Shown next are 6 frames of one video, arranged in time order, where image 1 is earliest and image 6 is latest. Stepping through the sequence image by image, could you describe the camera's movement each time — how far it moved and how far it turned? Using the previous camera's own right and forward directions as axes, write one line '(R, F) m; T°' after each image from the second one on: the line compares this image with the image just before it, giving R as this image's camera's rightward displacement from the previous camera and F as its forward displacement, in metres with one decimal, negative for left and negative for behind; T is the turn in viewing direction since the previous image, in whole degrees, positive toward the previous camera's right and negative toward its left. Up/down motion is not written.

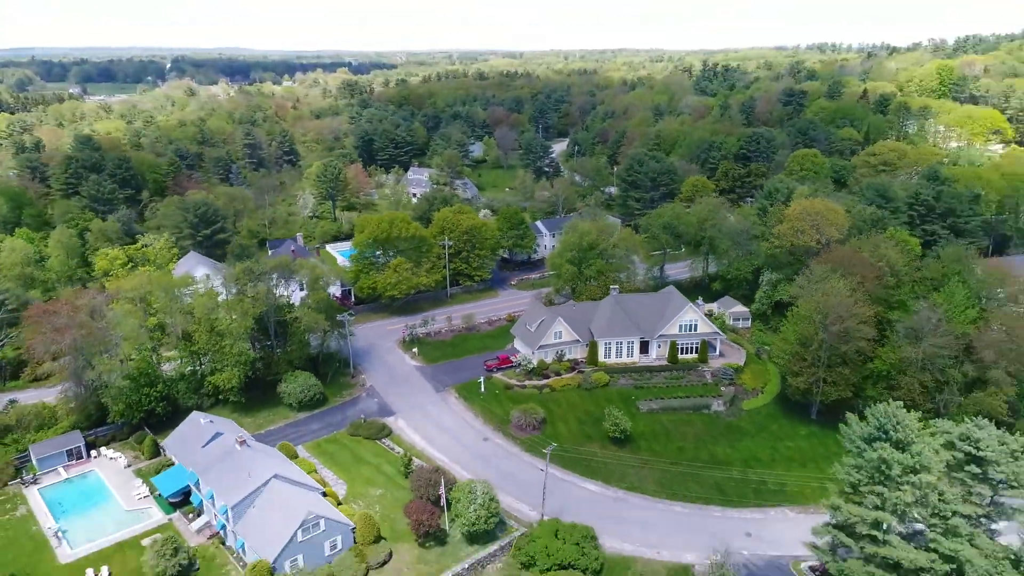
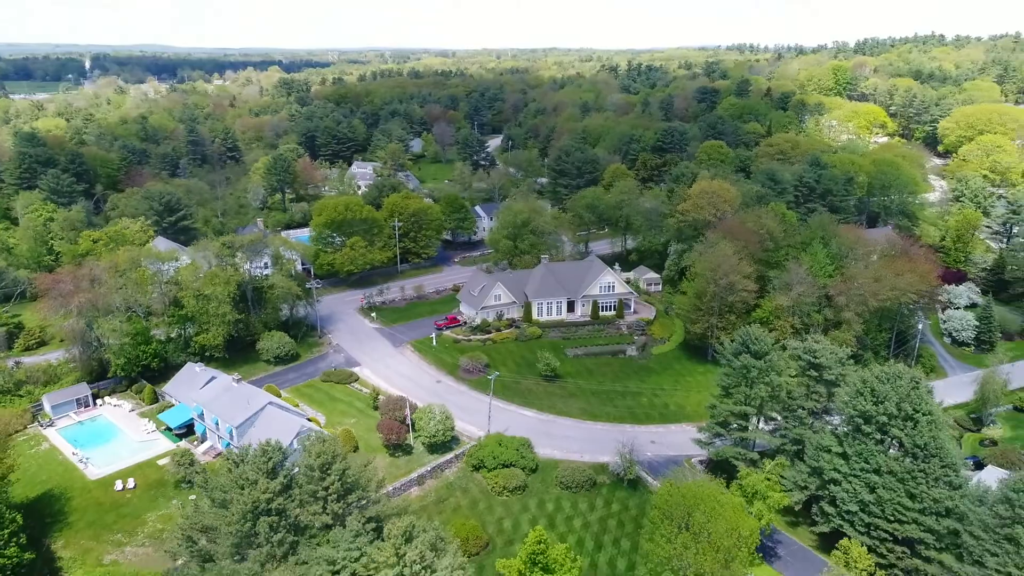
(-0.5, -6.8) m; +5°
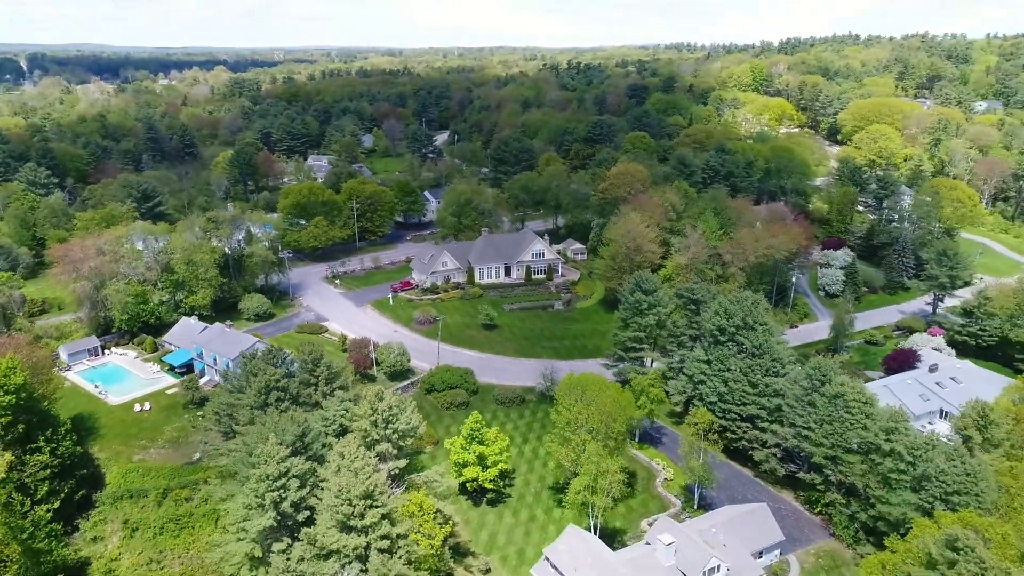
(+0.6, -8.4) m; +4°
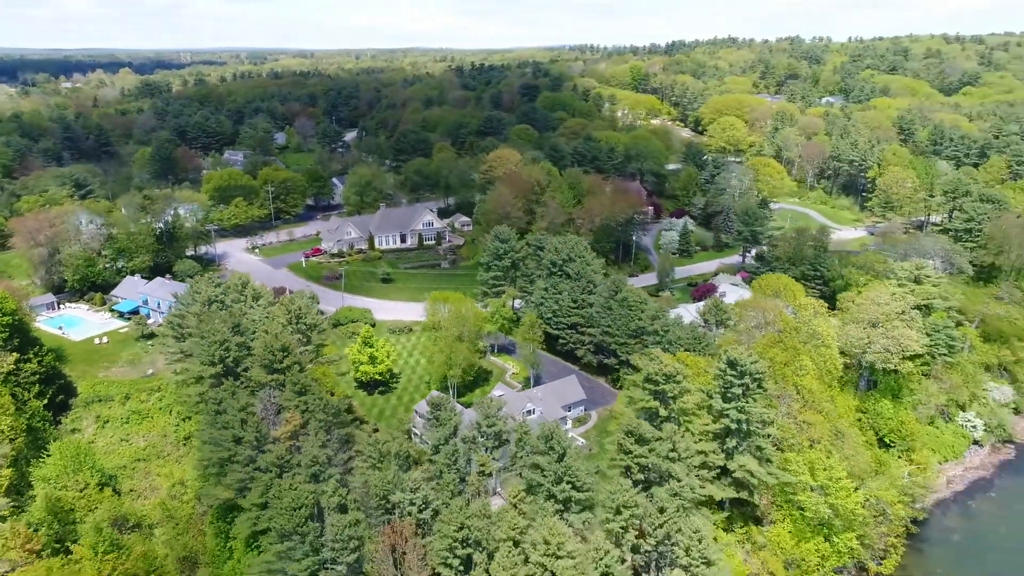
(+2.7, -12.2) m; +6°
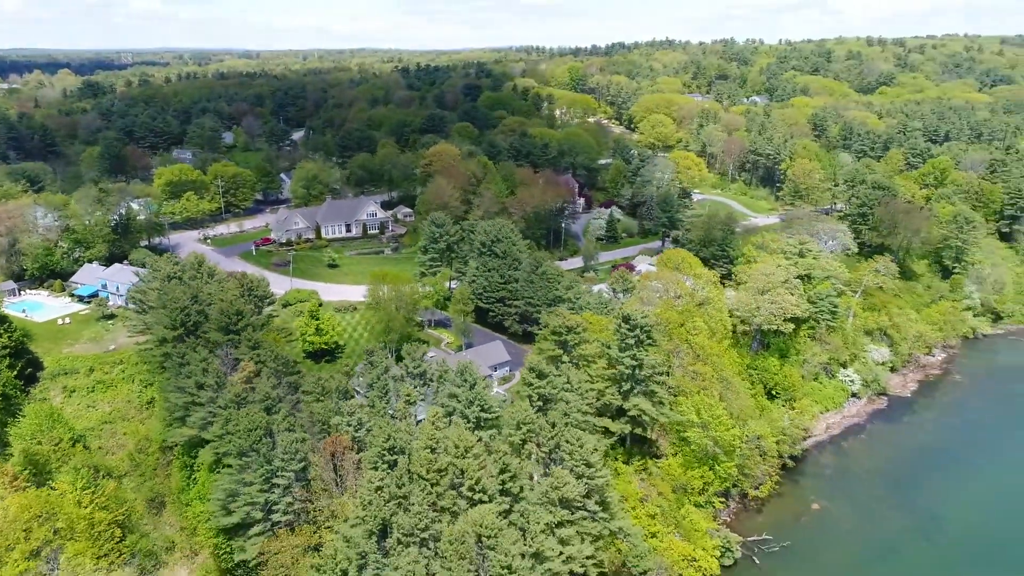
(+1.6, -5.6) m; +4°
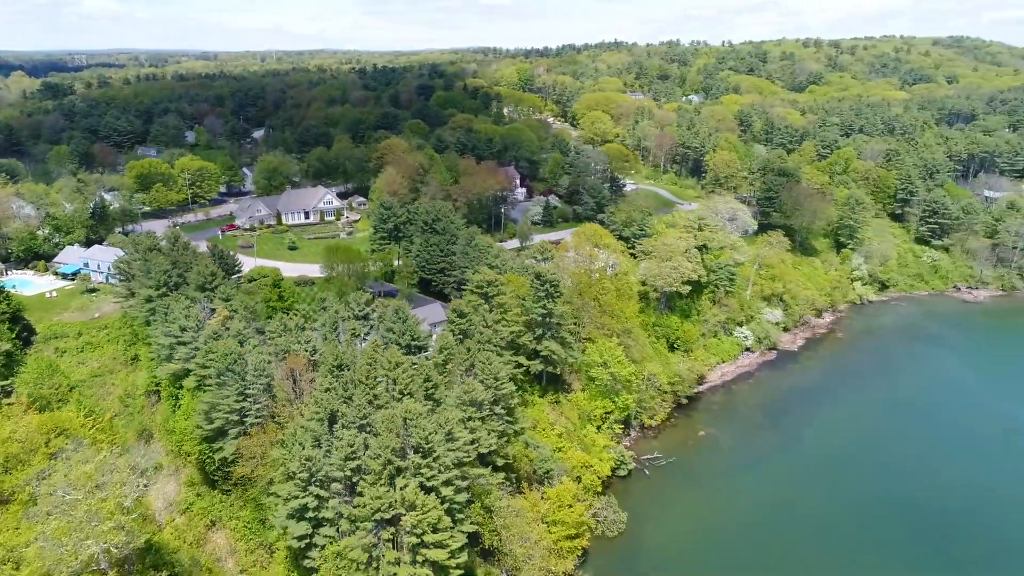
(+2.3, -8.3) m; +3°
